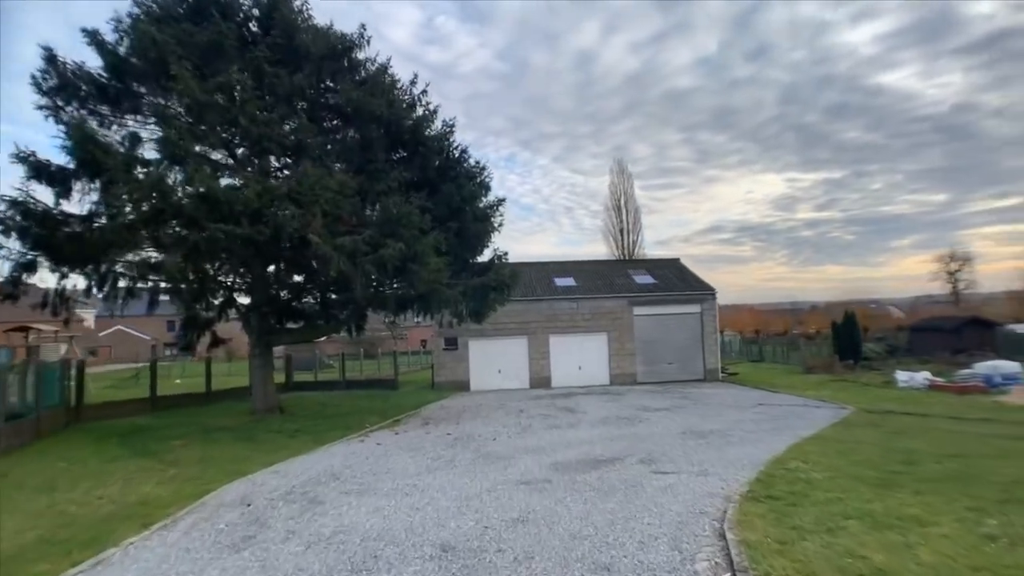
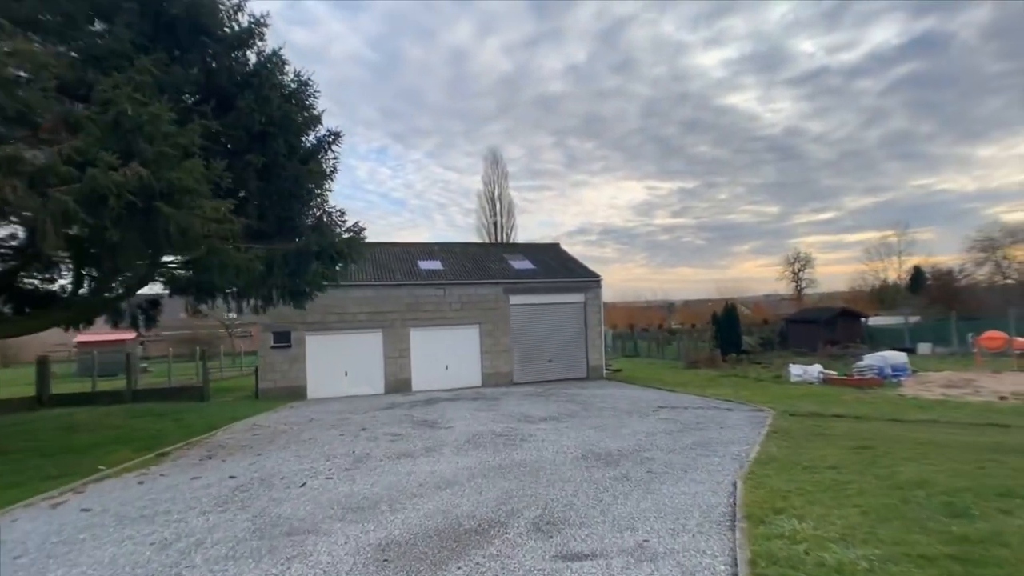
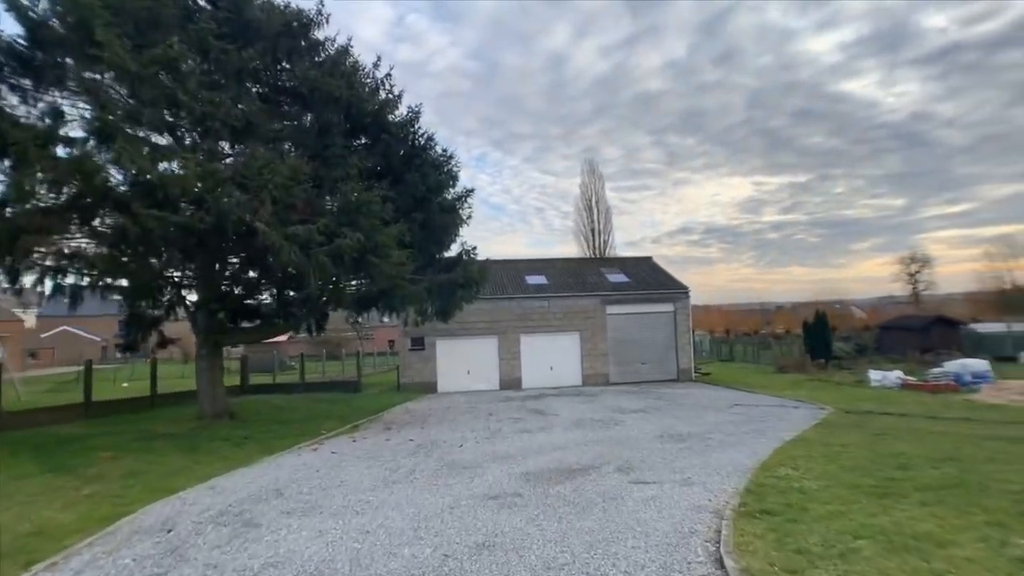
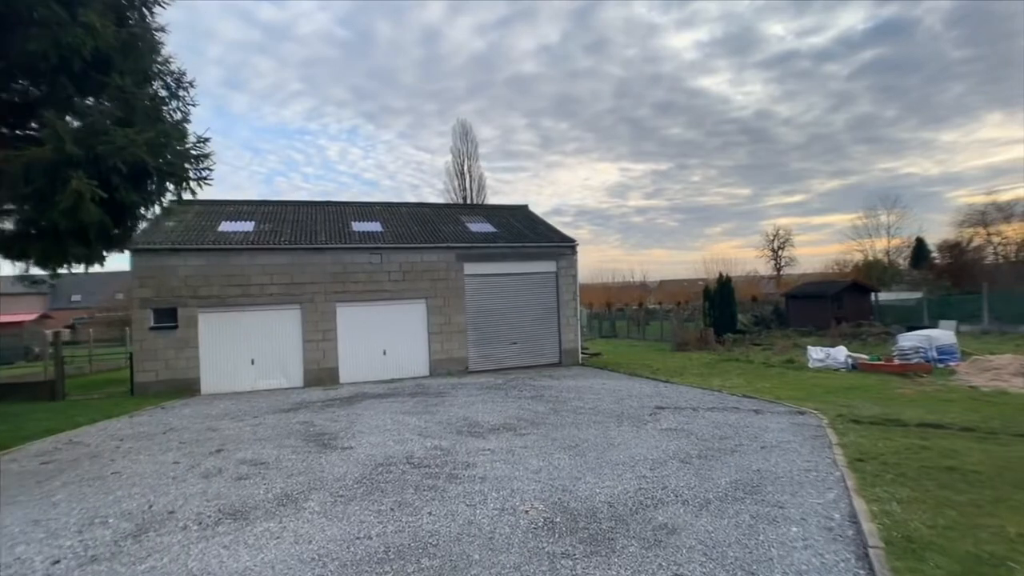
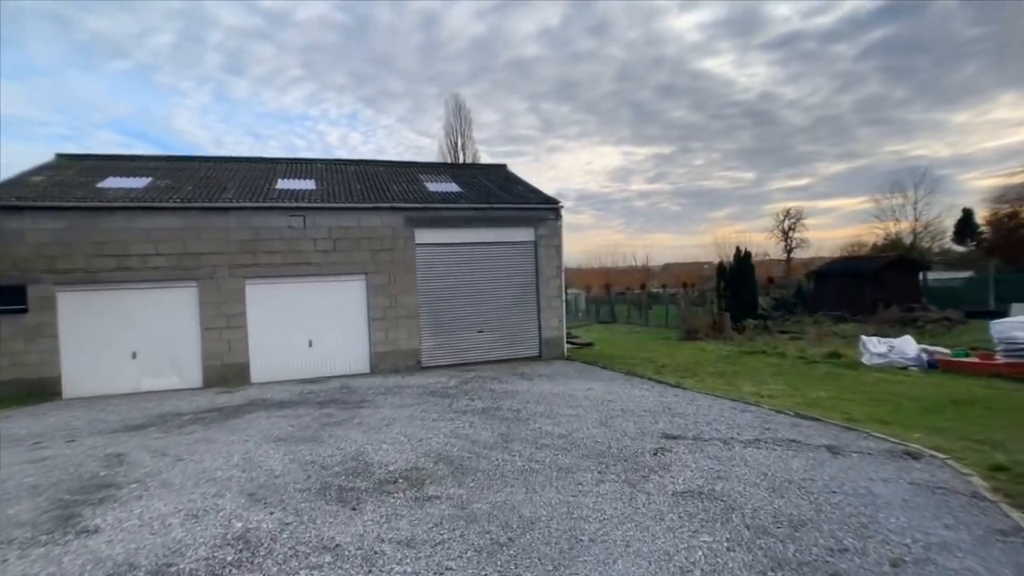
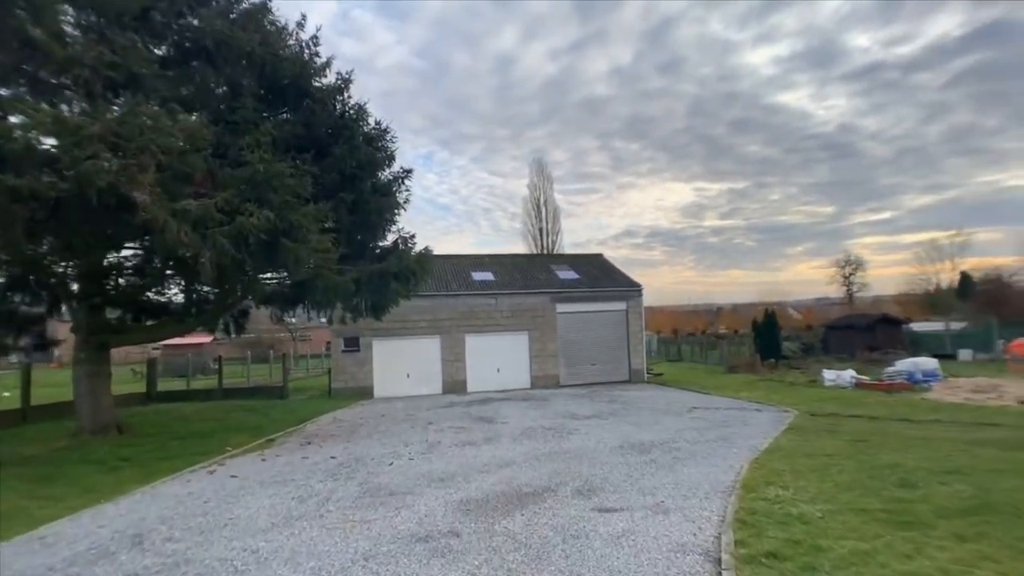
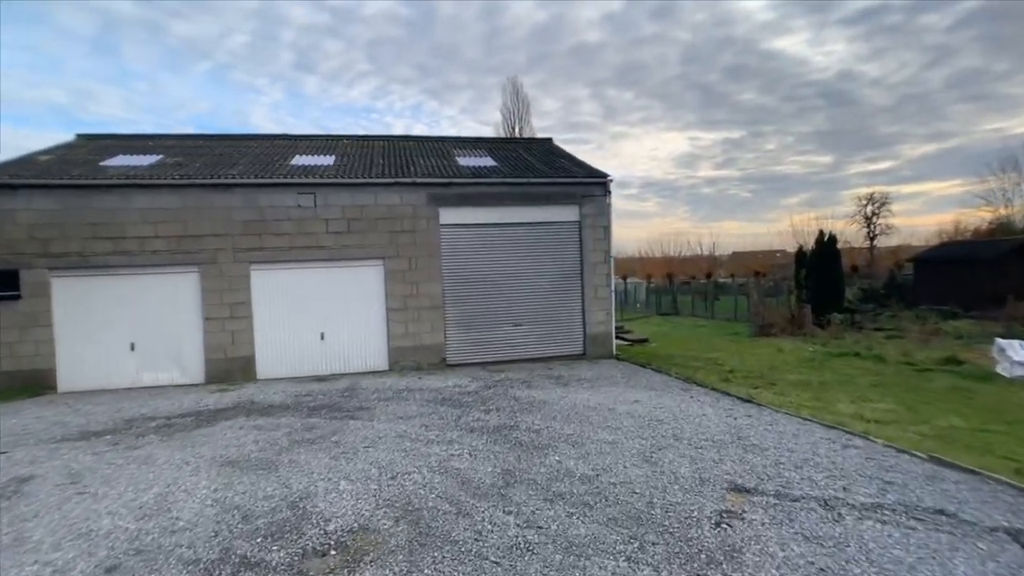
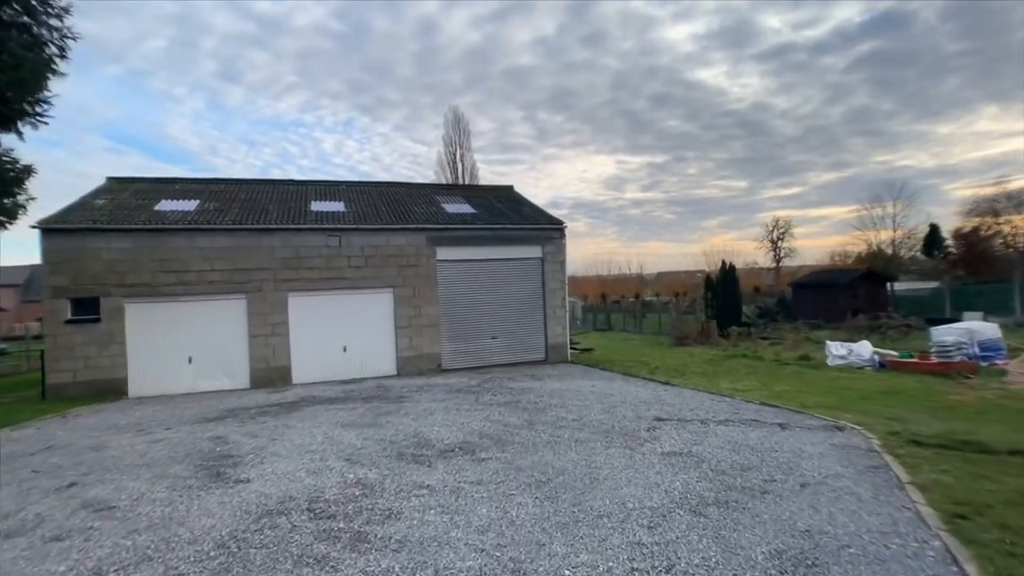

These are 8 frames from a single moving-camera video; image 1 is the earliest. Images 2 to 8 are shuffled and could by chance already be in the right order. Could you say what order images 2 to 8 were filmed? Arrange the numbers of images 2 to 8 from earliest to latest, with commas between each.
3, 6, 2, 4, 8, 5, 7
